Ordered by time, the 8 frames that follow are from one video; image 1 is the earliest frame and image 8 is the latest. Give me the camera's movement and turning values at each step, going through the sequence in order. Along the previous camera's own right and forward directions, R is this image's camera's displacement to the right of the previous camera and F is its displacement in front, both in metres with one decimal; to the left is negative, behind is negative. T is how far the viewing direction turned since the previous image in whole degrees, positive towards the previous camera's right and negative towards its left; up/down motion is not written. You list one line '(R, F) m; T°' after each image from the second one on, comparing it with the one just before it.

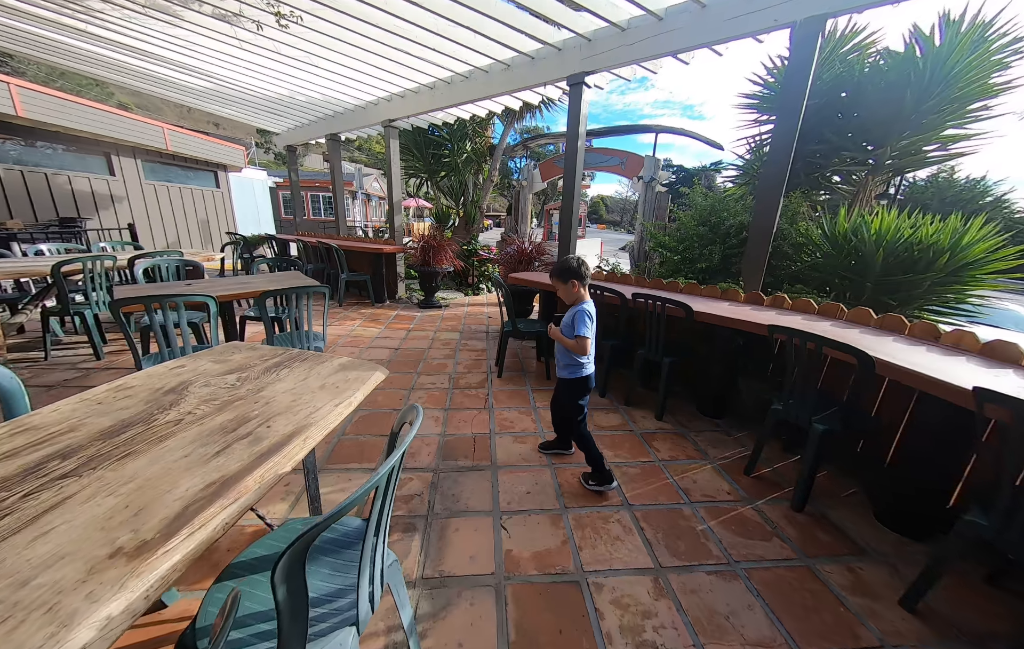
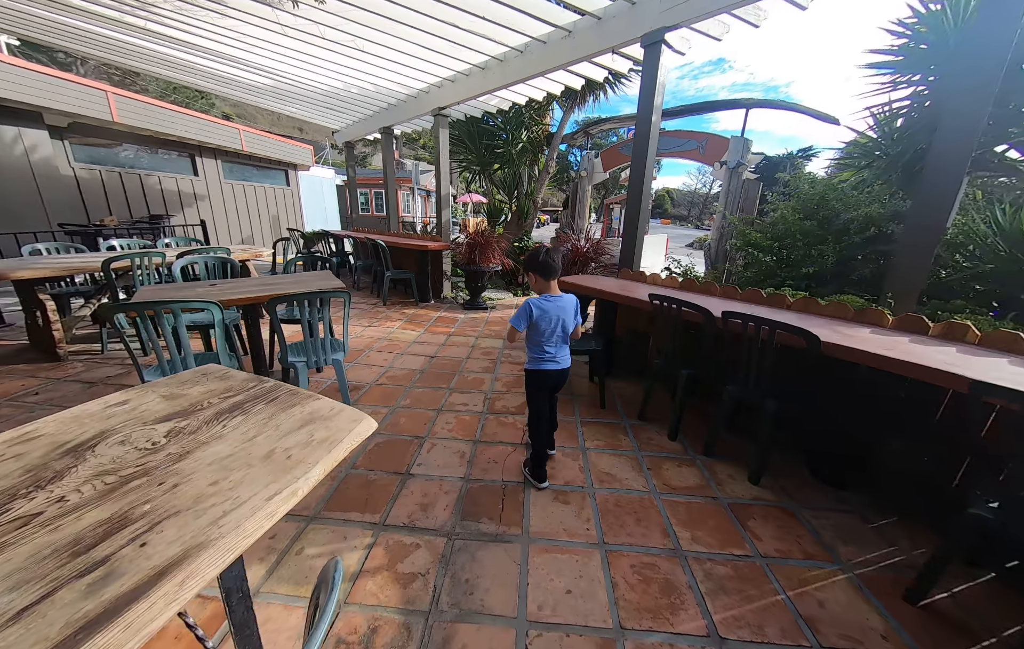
(0.0, +0.4) m; -8°
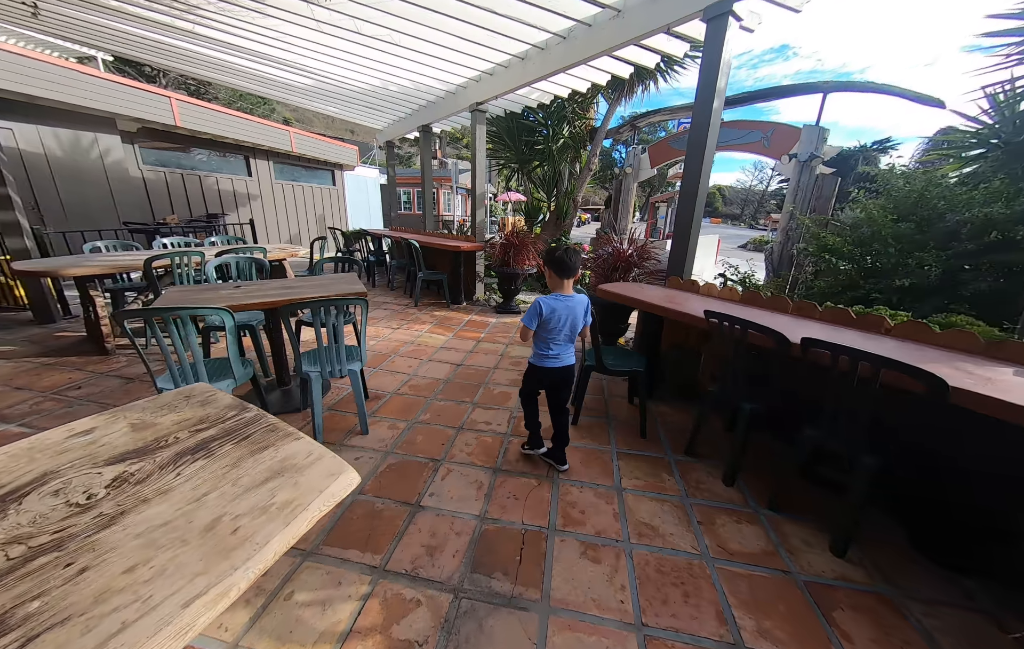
(0.0, +0.2) m; -6°
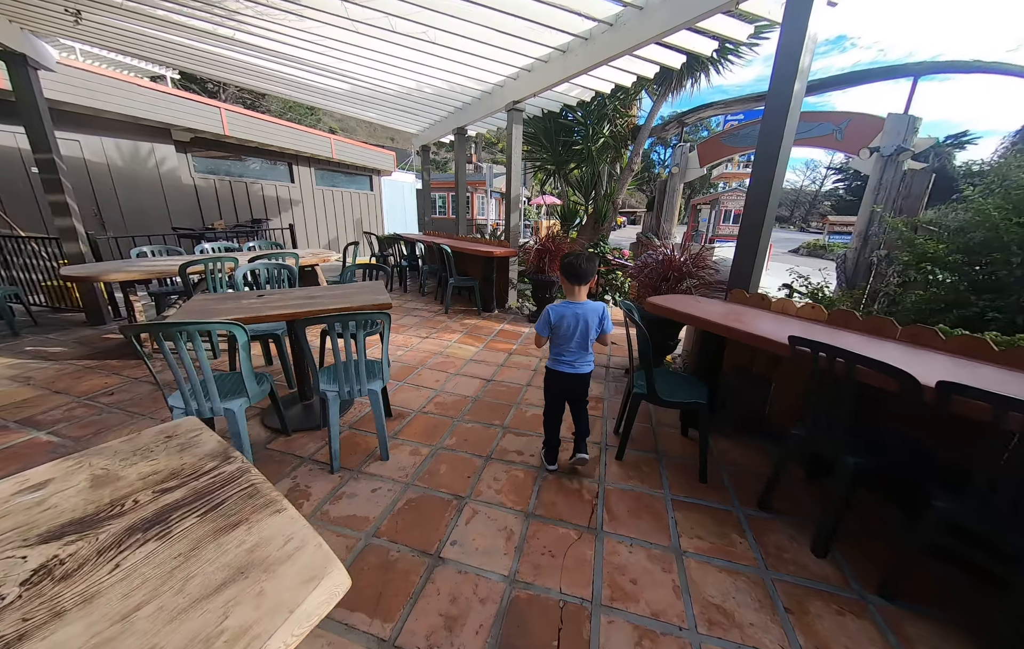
(0.0, +0.2) m; -5°
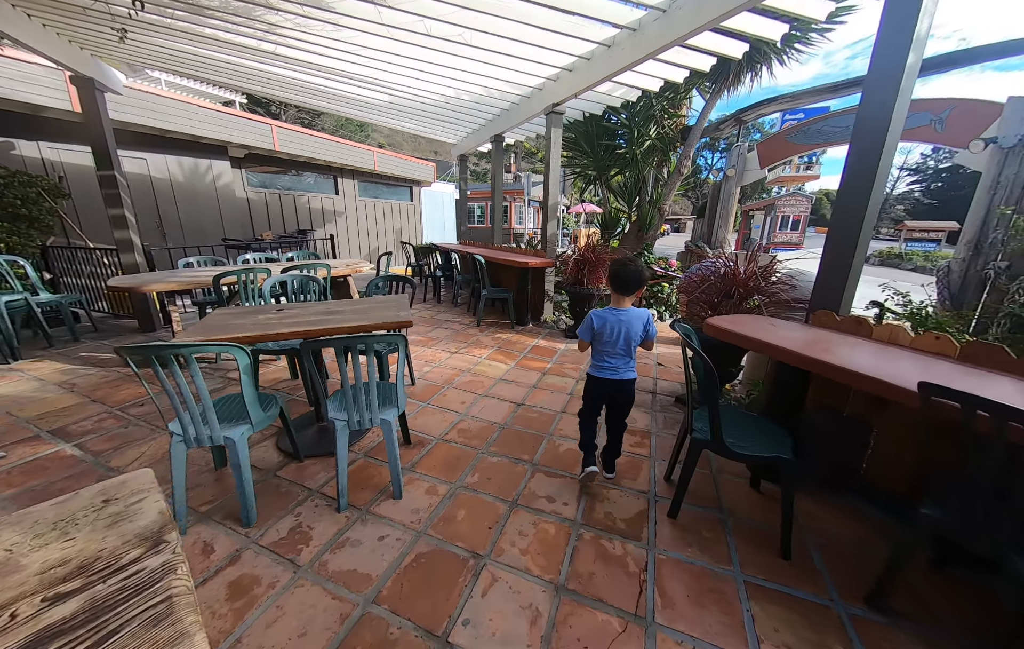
(0.0, +0.2) m; -6°
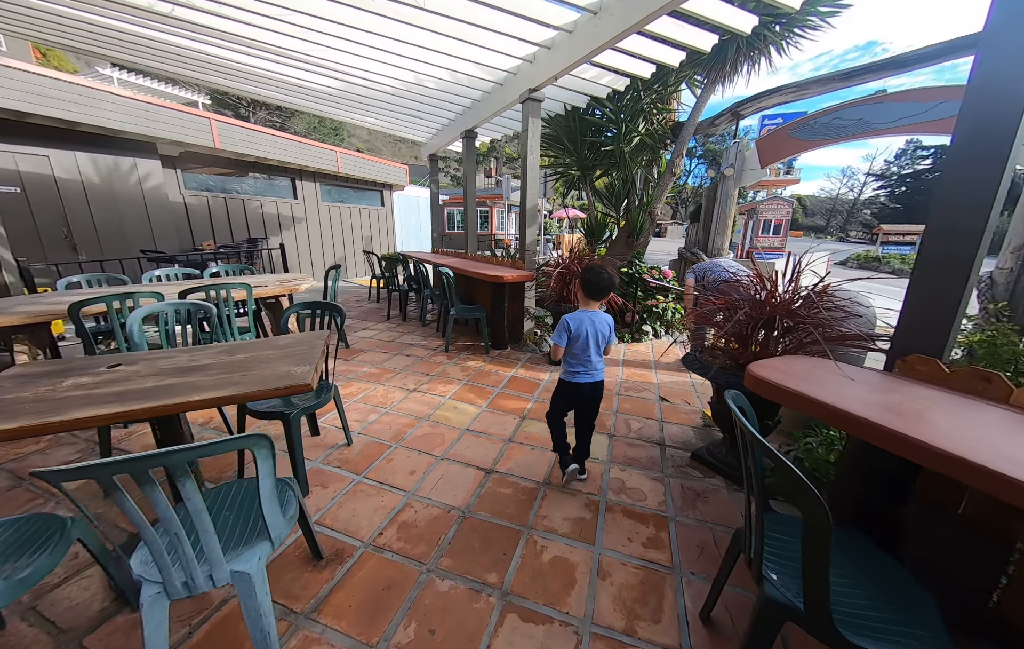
(+0.1, +0.6) m; +2°
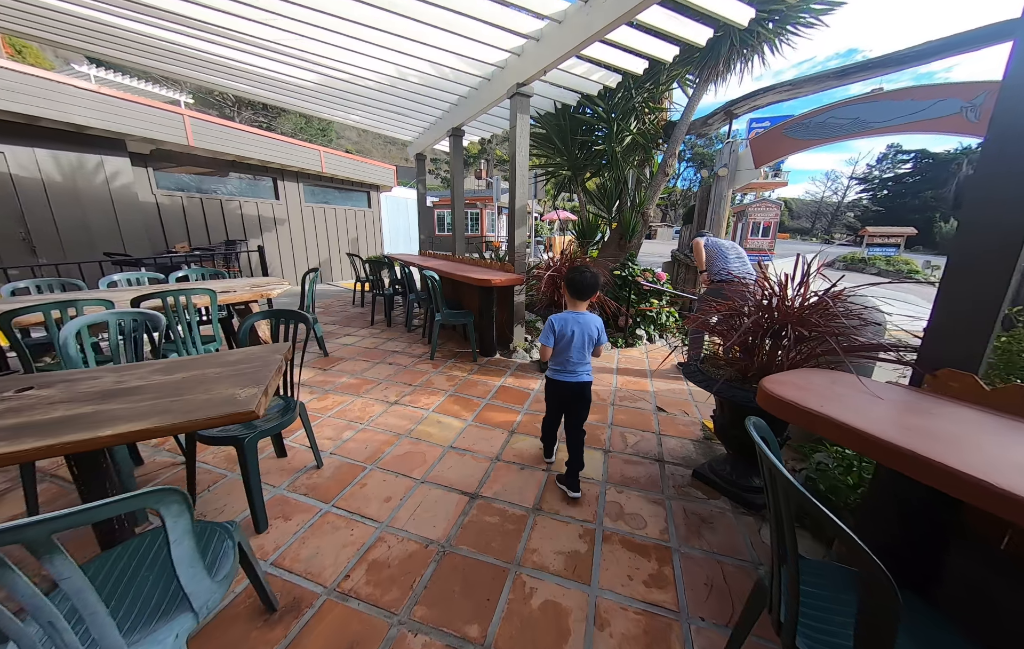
(0.0, +0.2) m; +1°
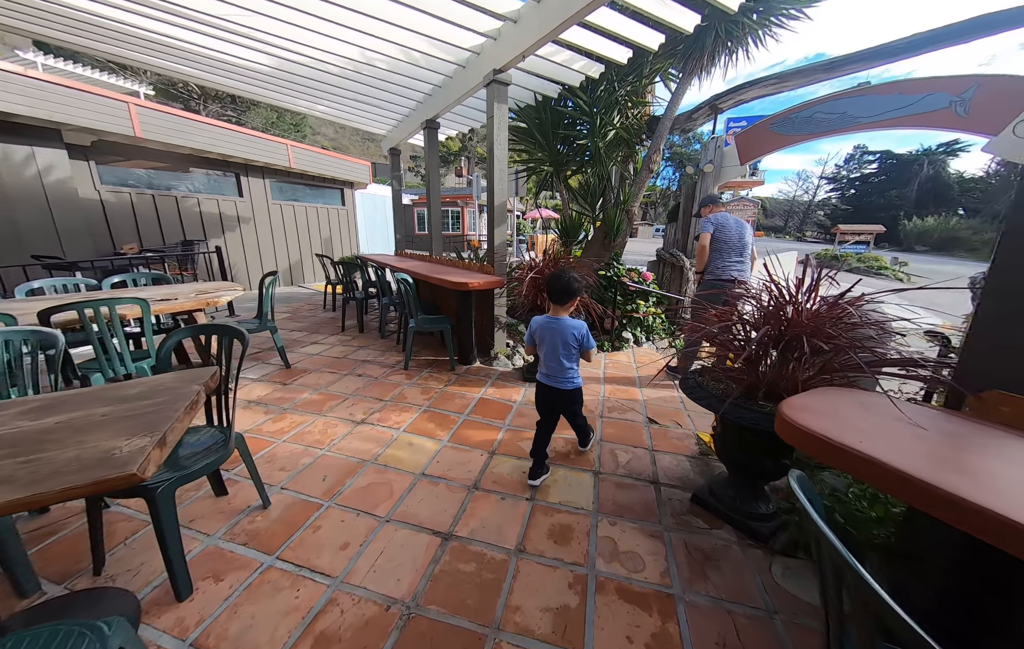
(0.0, +0.2) m; +3°
